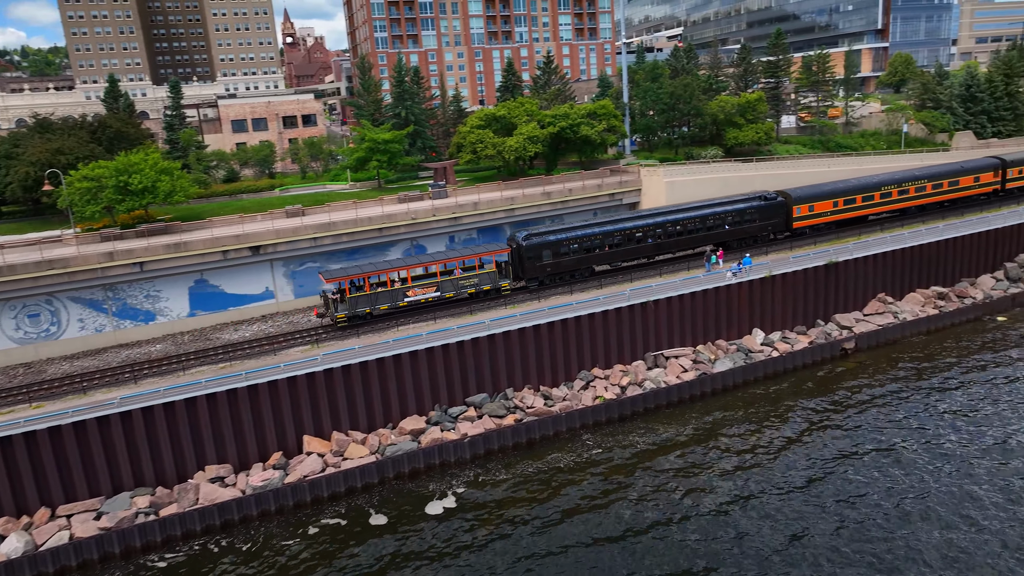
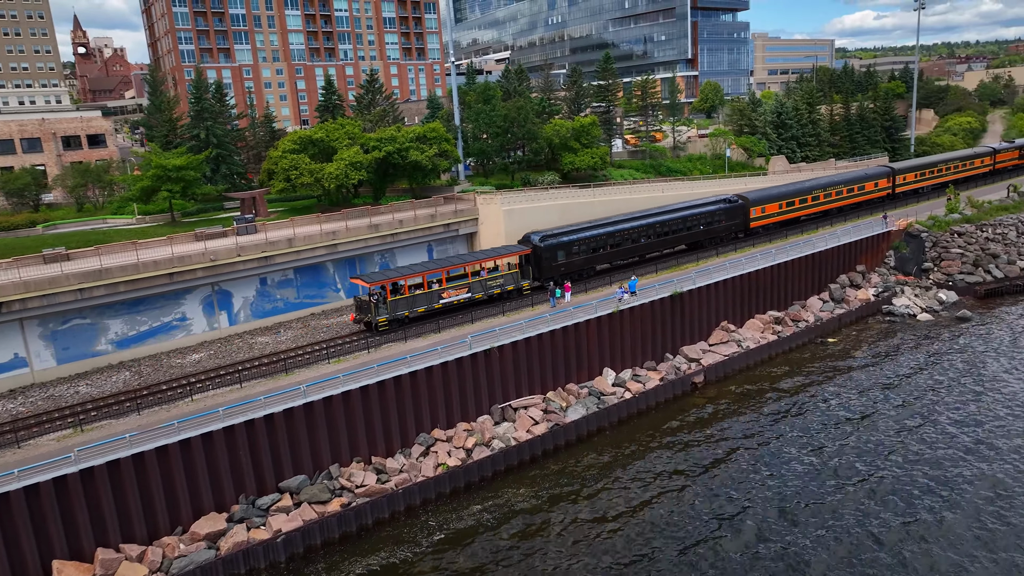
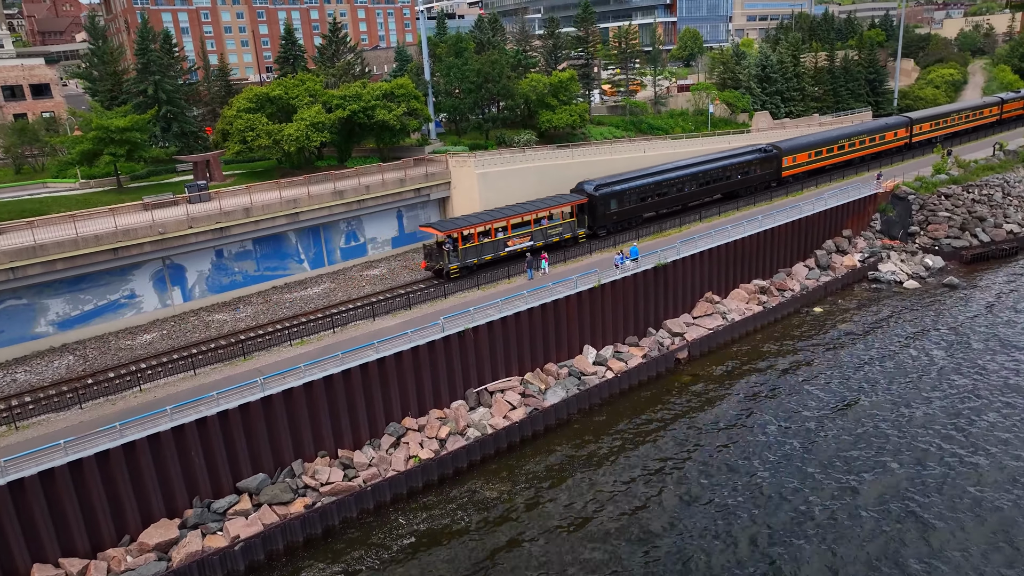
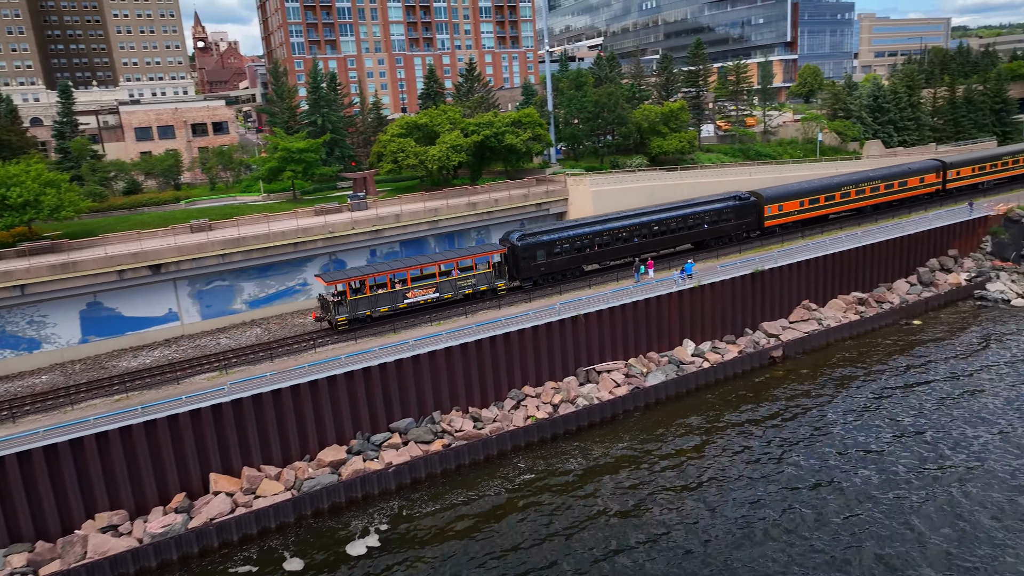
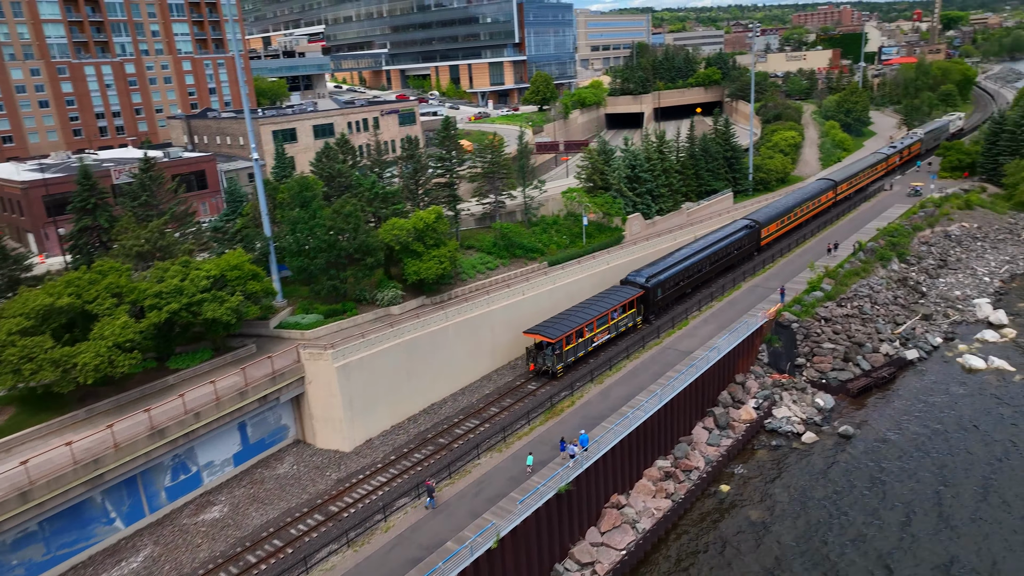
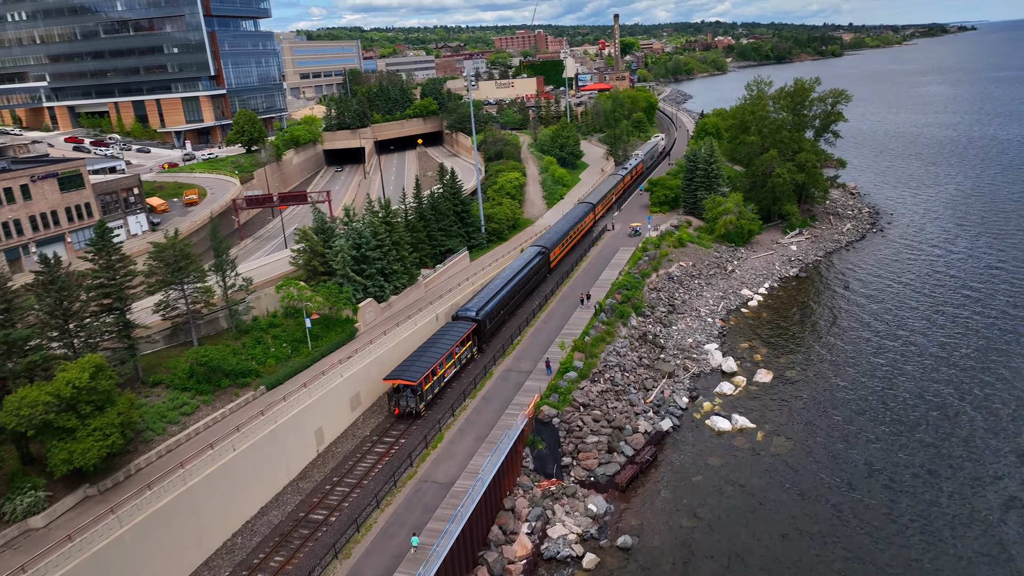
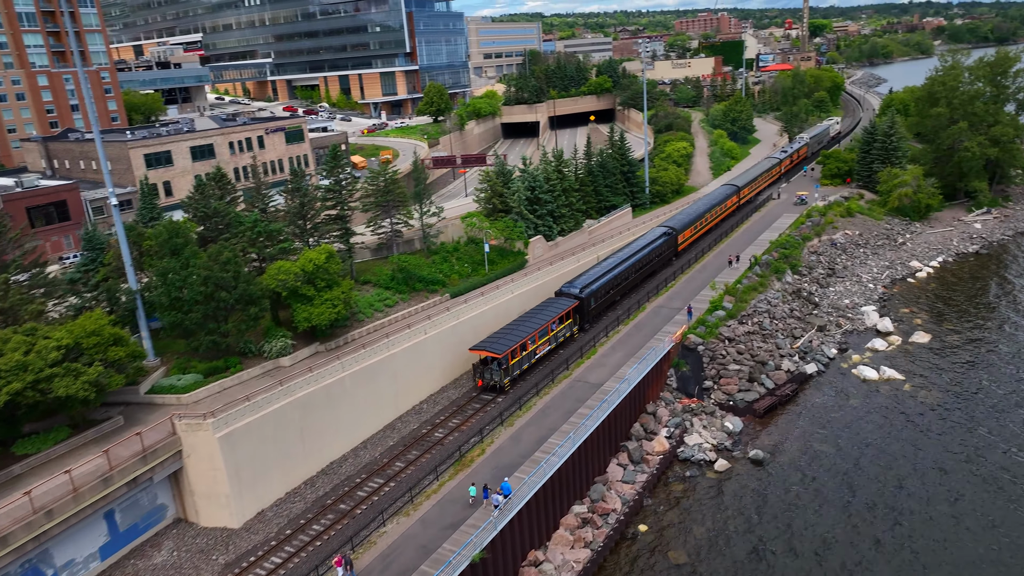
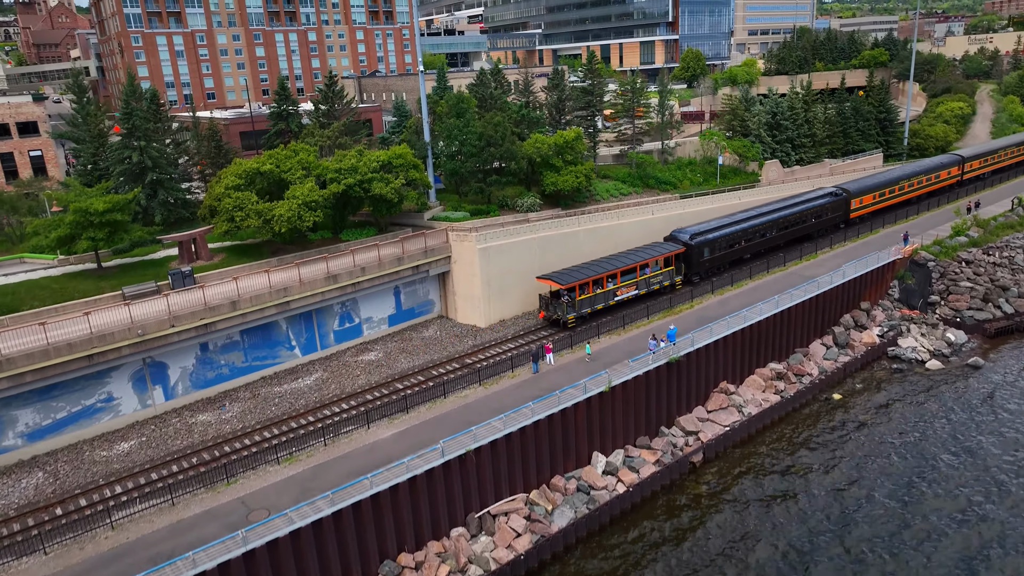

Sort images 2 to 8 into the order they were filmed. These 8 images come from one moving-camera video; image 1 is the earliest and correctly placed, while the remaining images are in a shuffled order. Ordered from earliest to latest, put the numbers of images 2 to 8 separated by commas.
4, 2, 3, 8, 5, 7, 6
